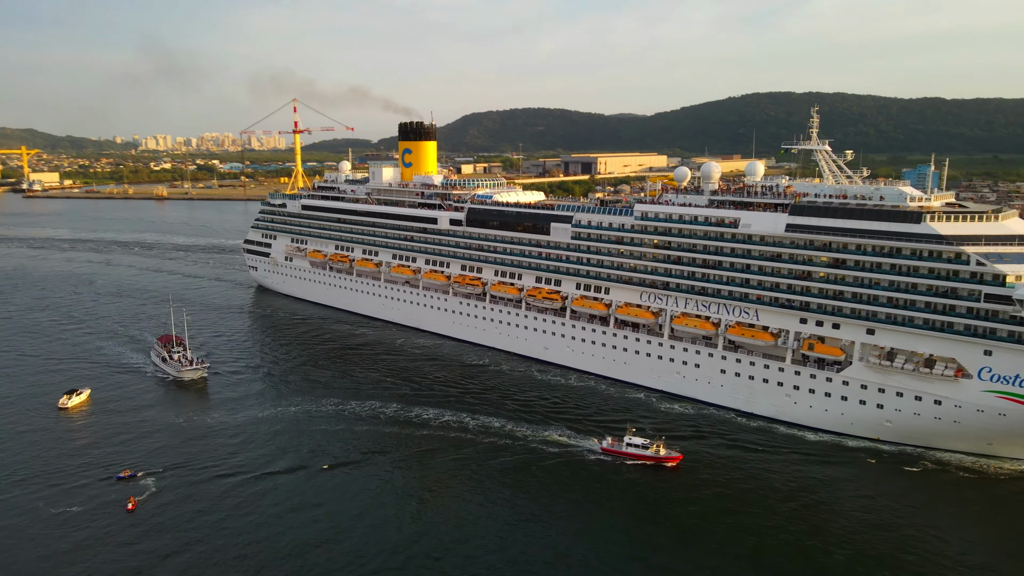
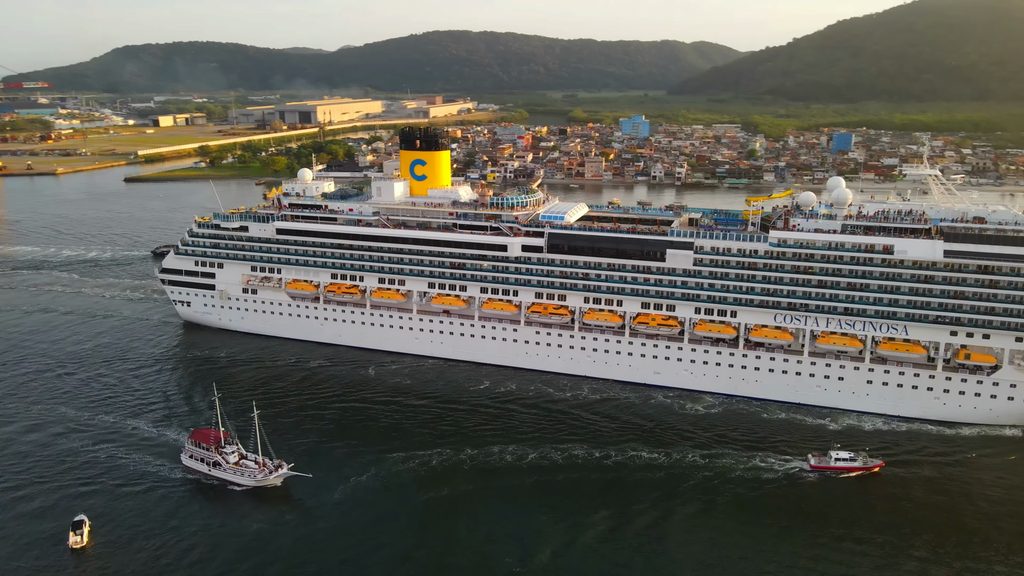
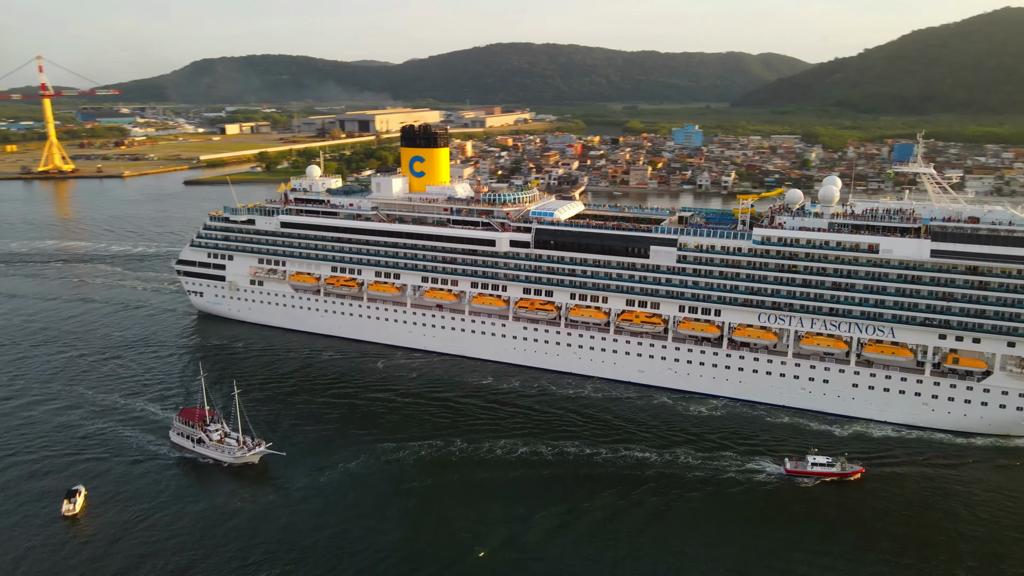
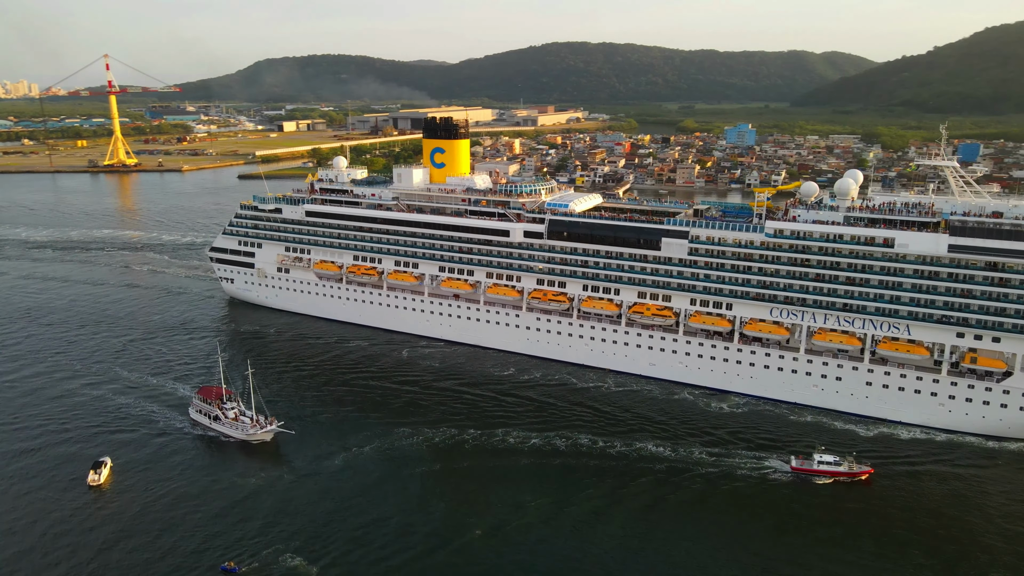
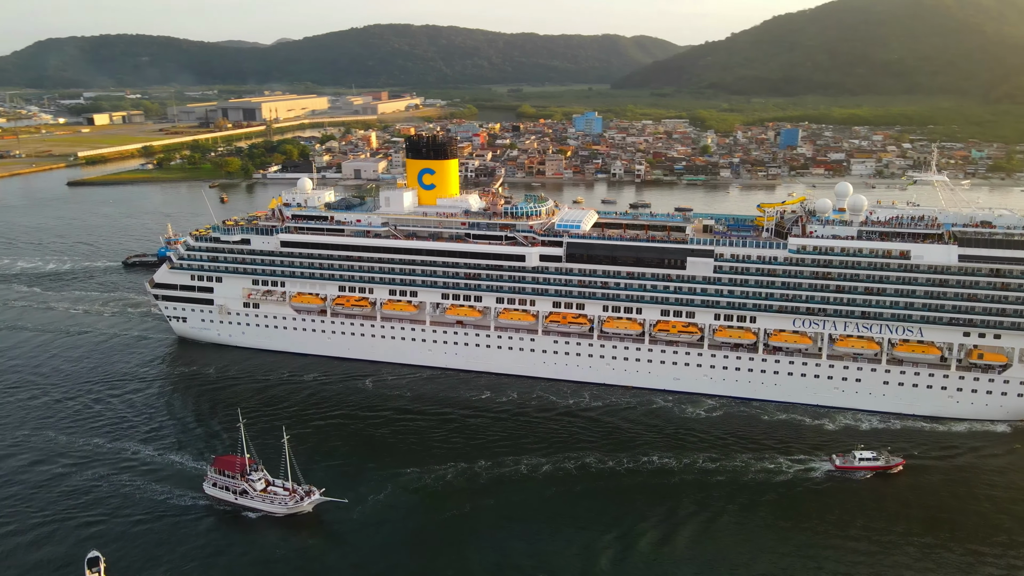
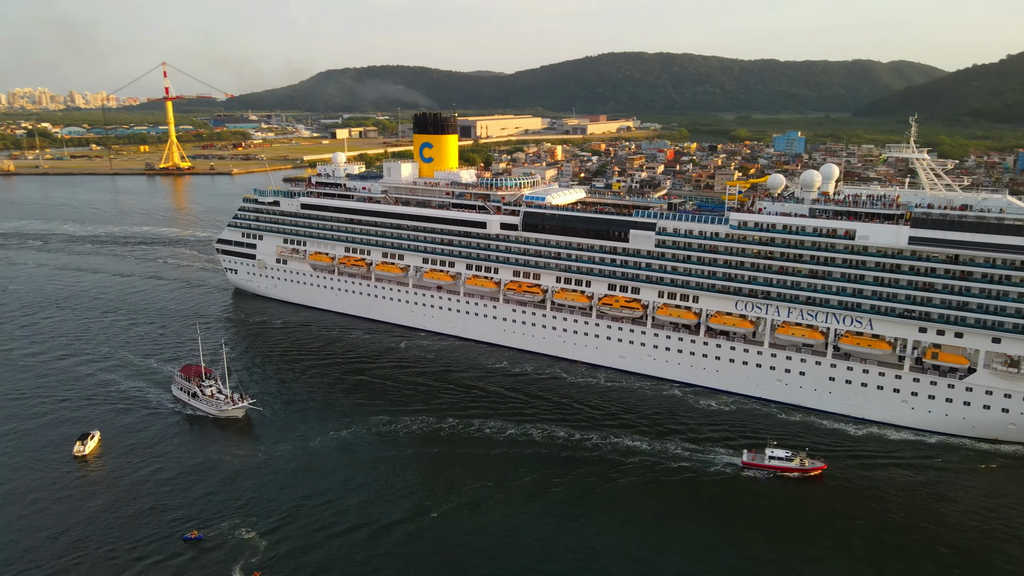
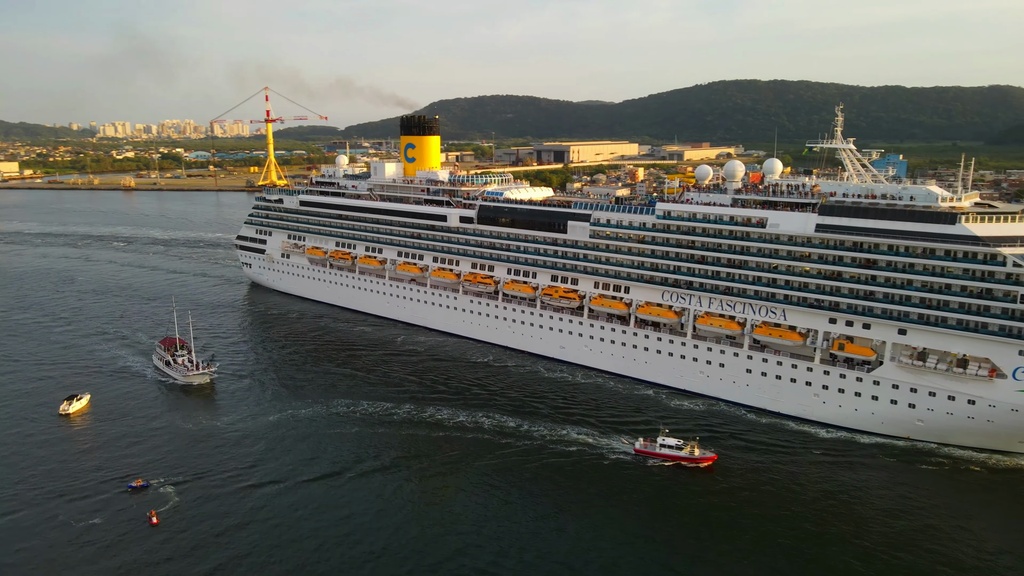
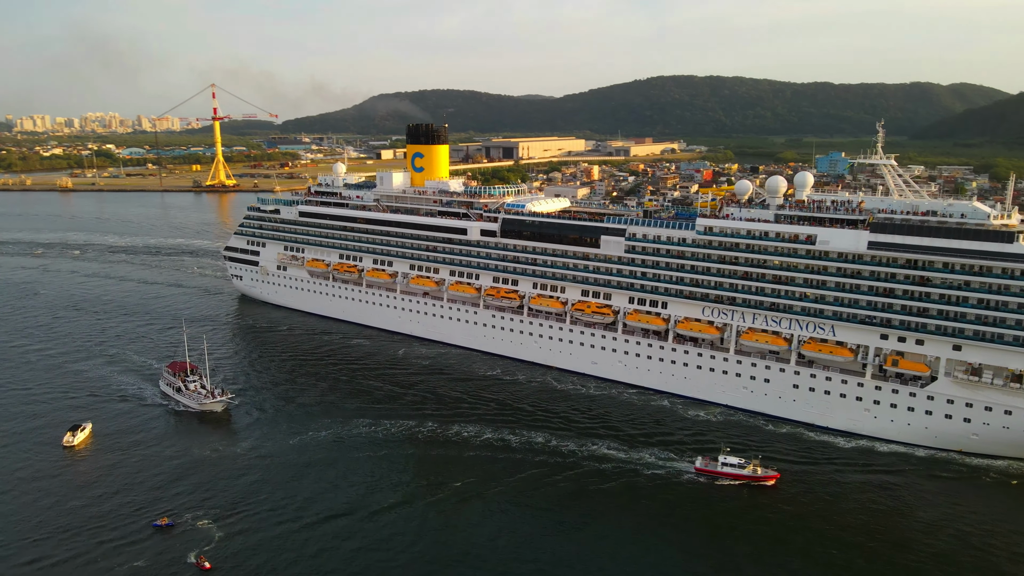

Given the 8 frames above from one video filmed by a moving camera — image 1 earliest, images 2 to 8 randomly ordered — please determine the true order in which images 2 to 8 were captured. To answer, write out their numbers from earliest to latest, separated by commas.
7, 8, 6, 4, 3, 2, 5
